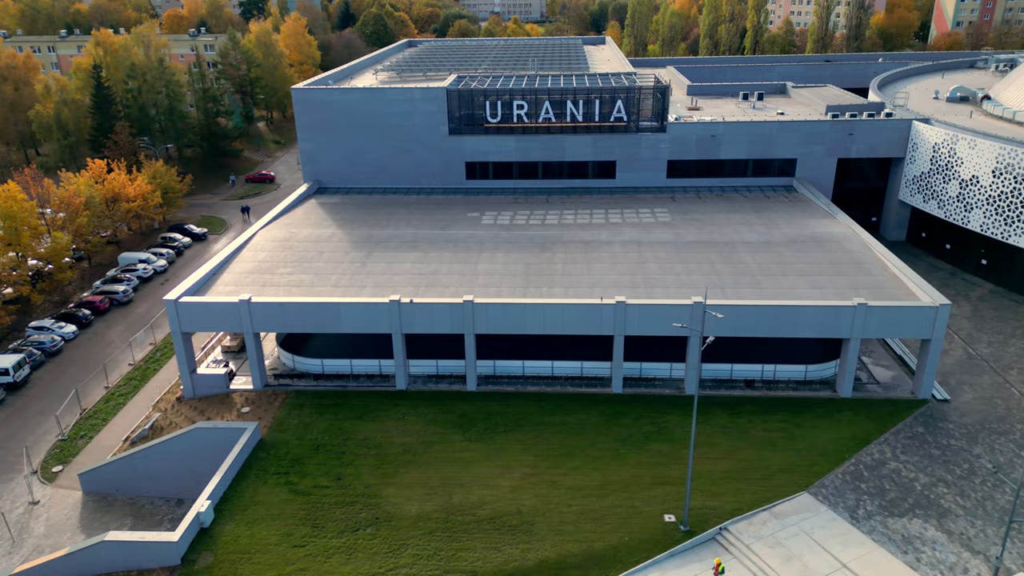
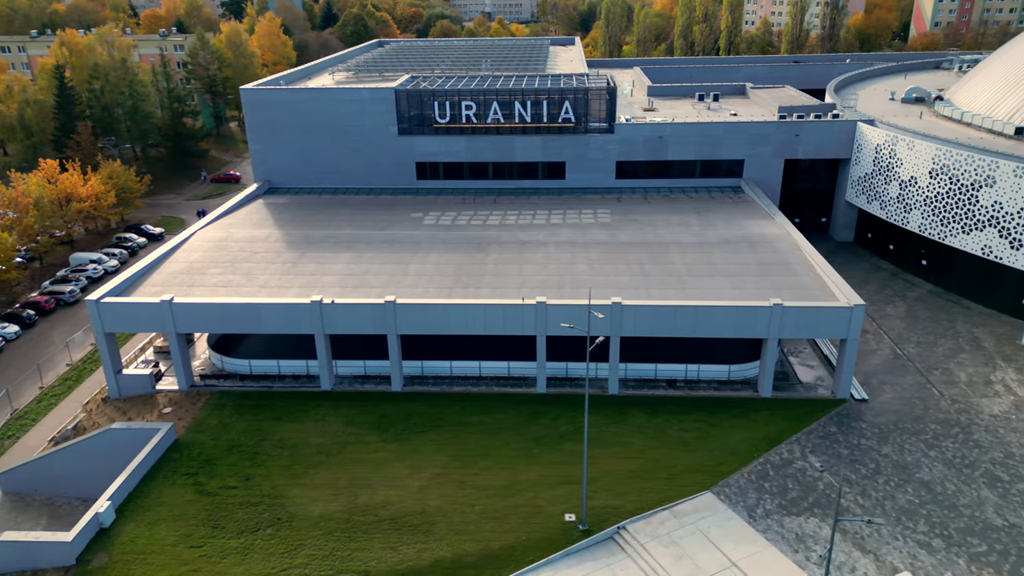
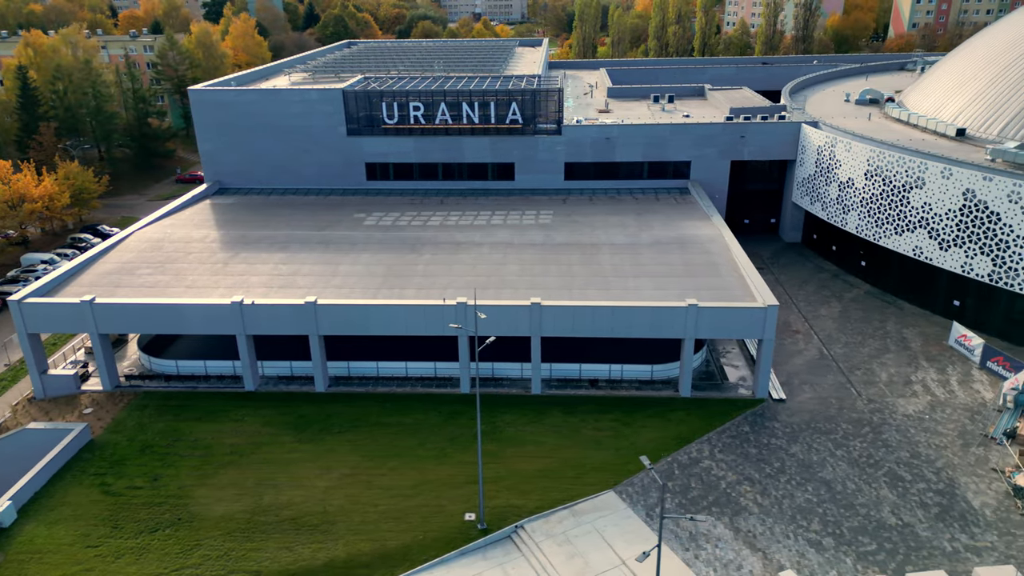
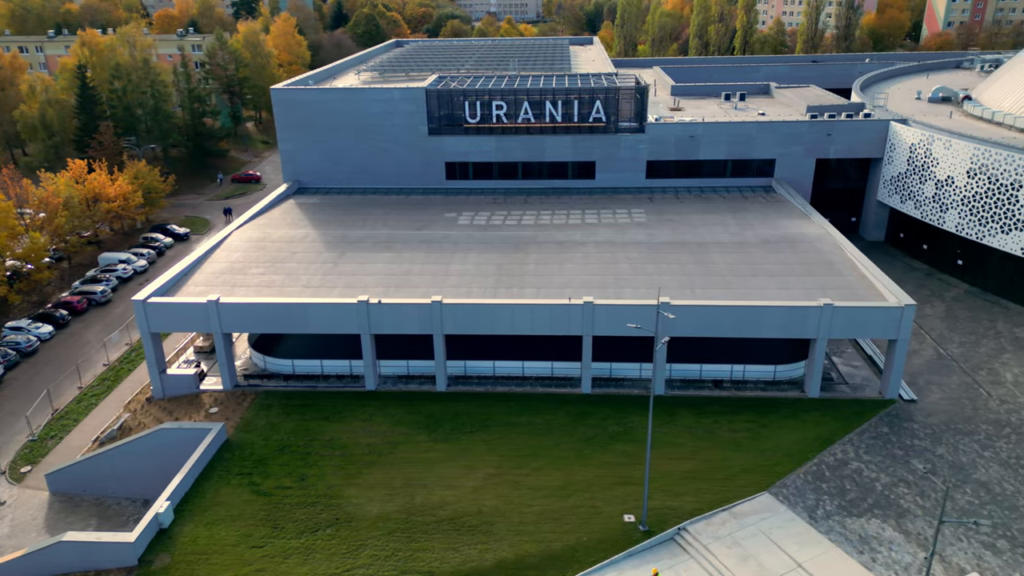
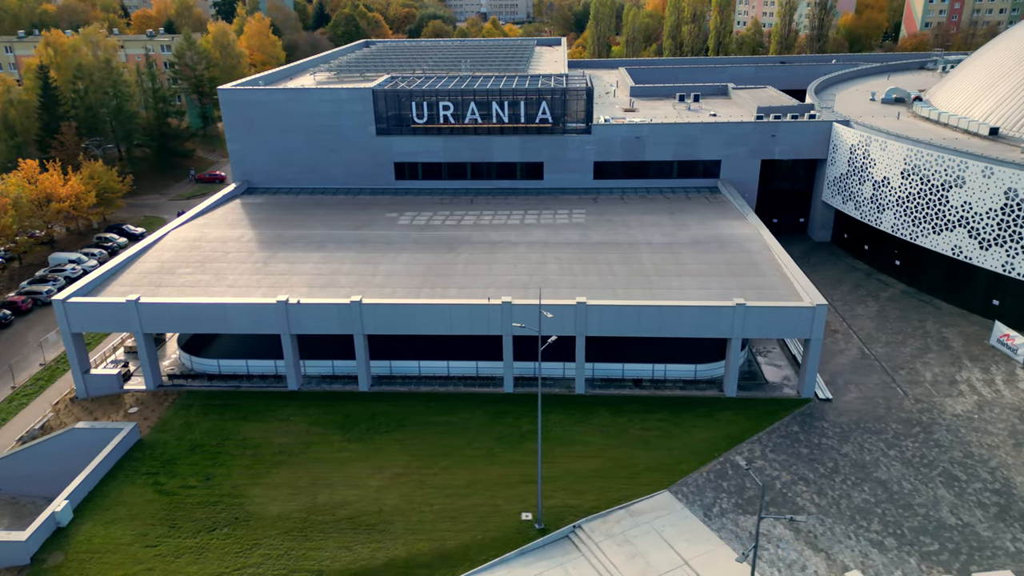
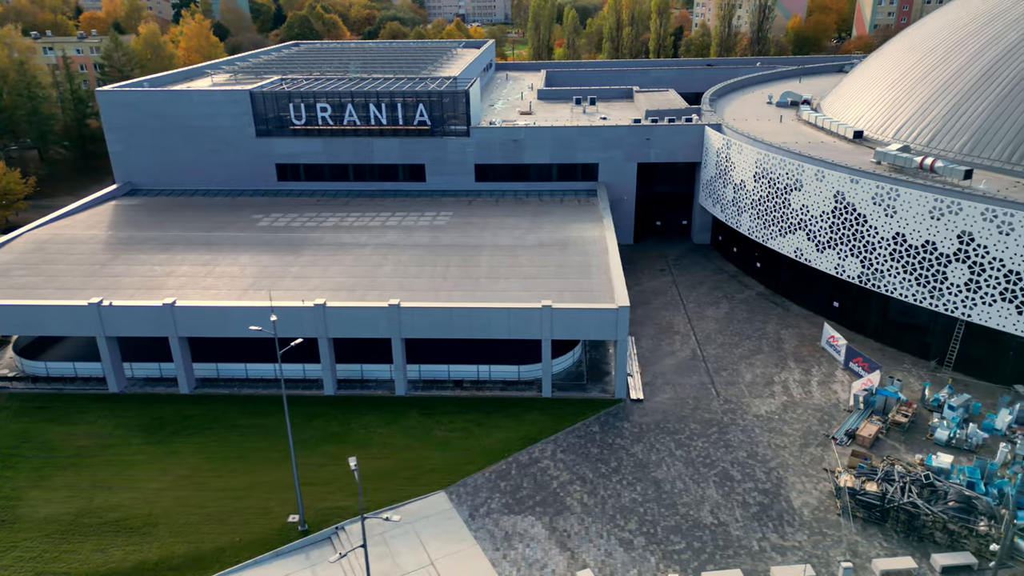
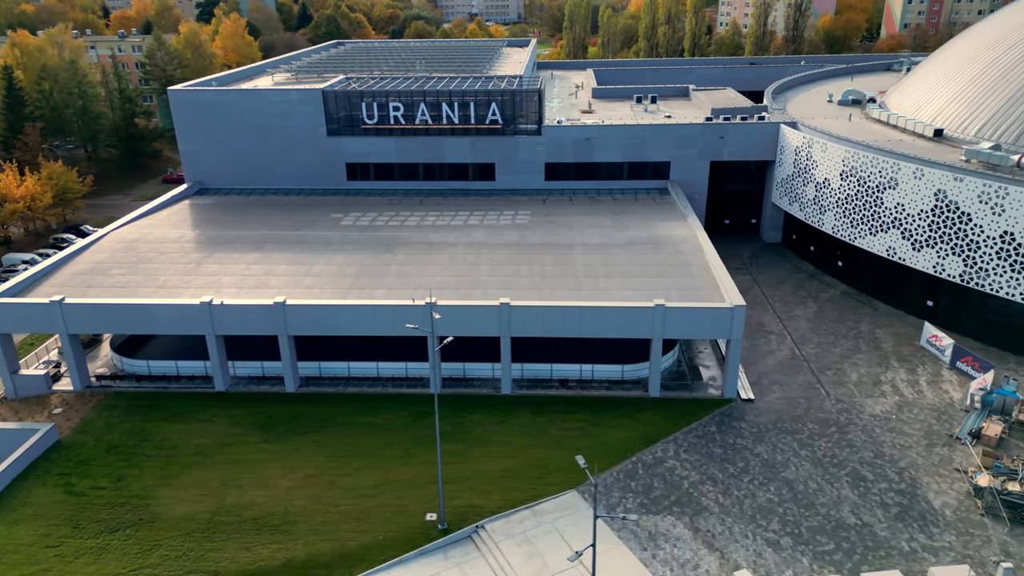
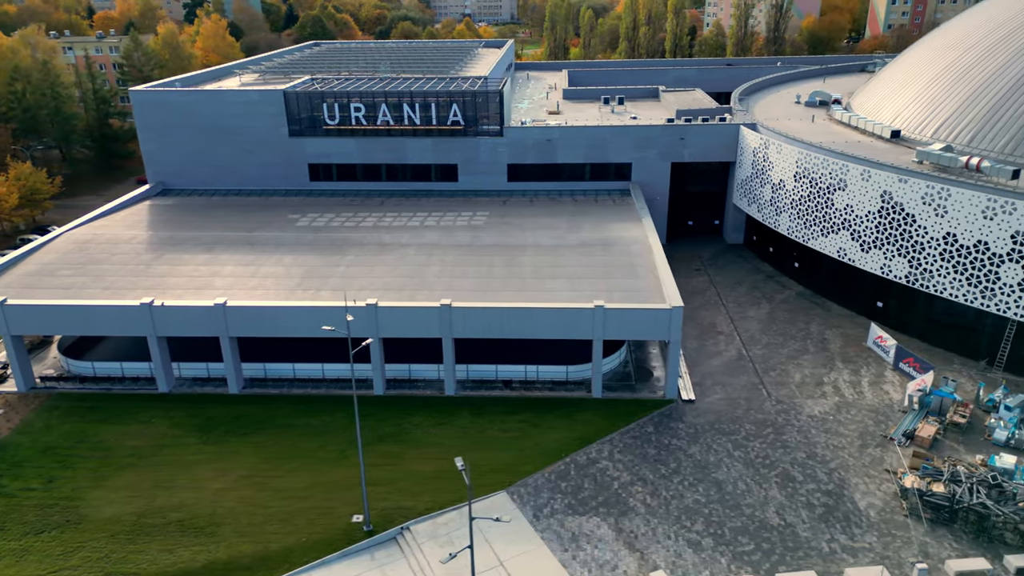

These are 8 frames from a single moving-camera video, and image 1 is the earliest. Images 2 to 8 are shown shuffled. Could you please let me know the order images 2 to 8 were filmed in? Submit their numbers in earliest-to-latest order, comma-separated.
4, 2, 5, 3, 7, 8, 6
